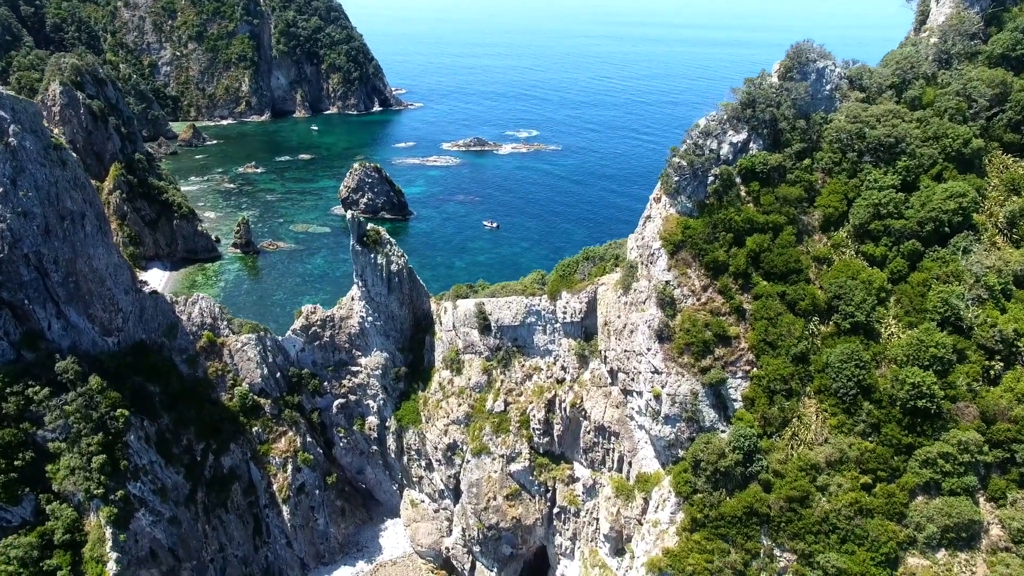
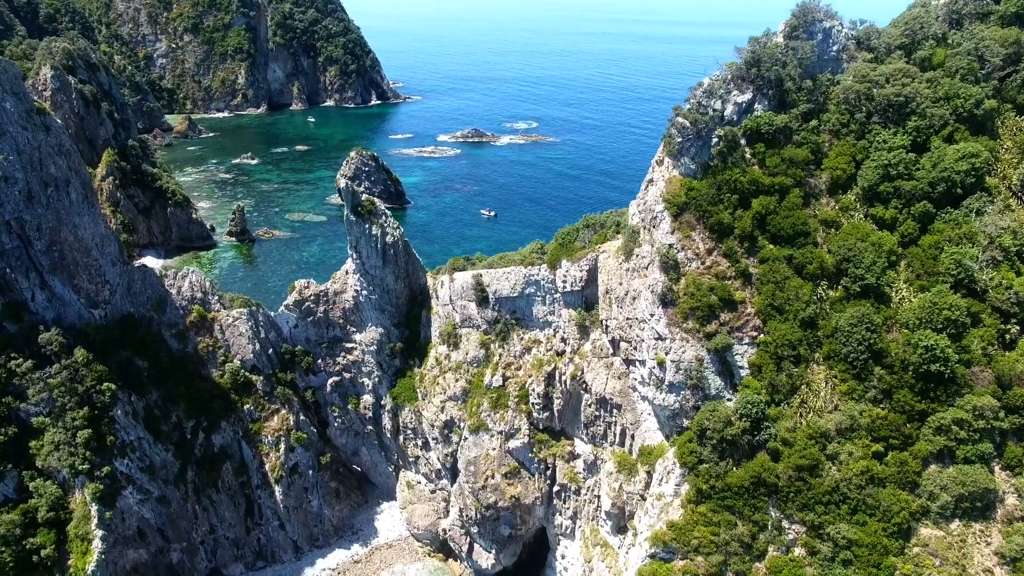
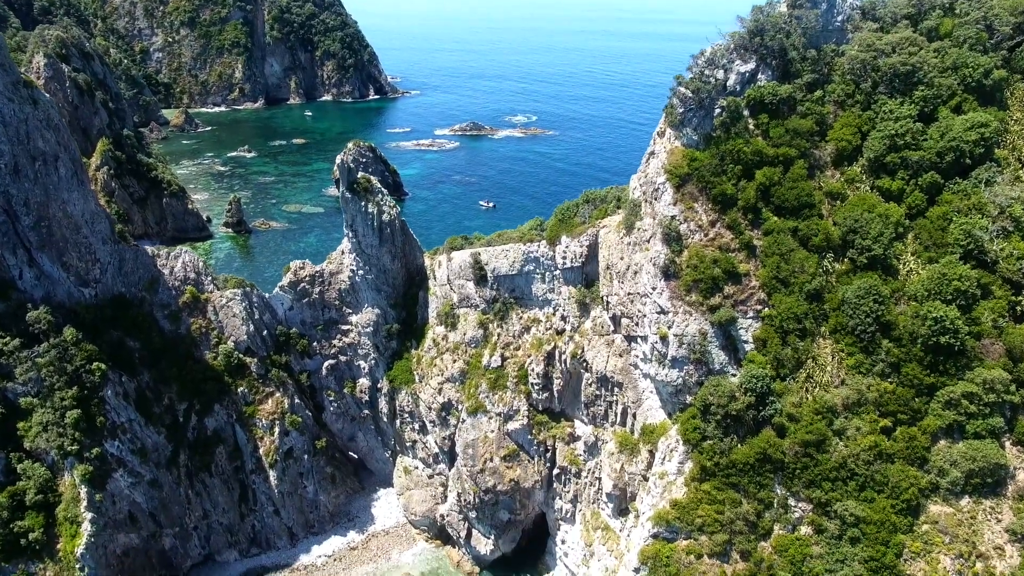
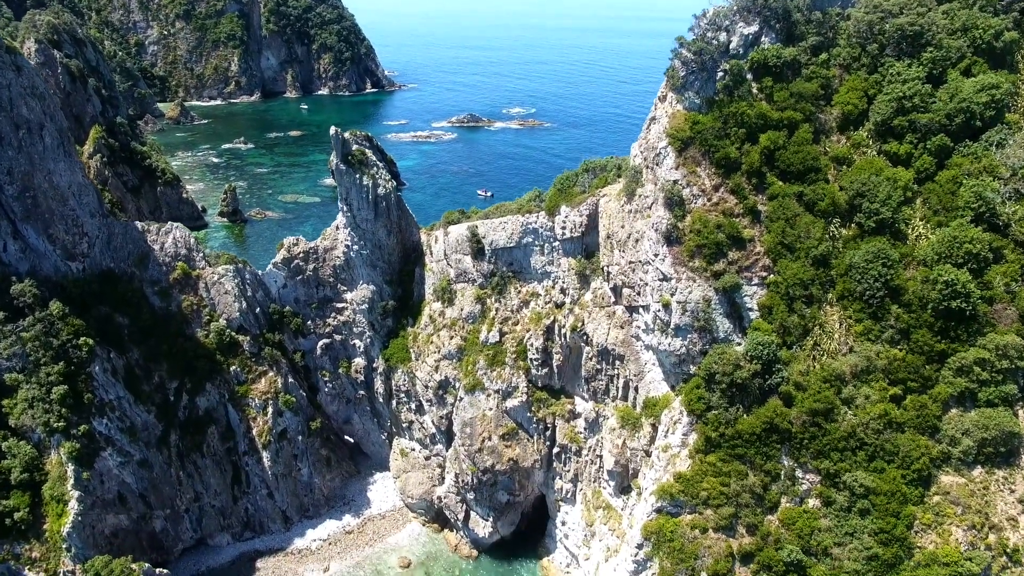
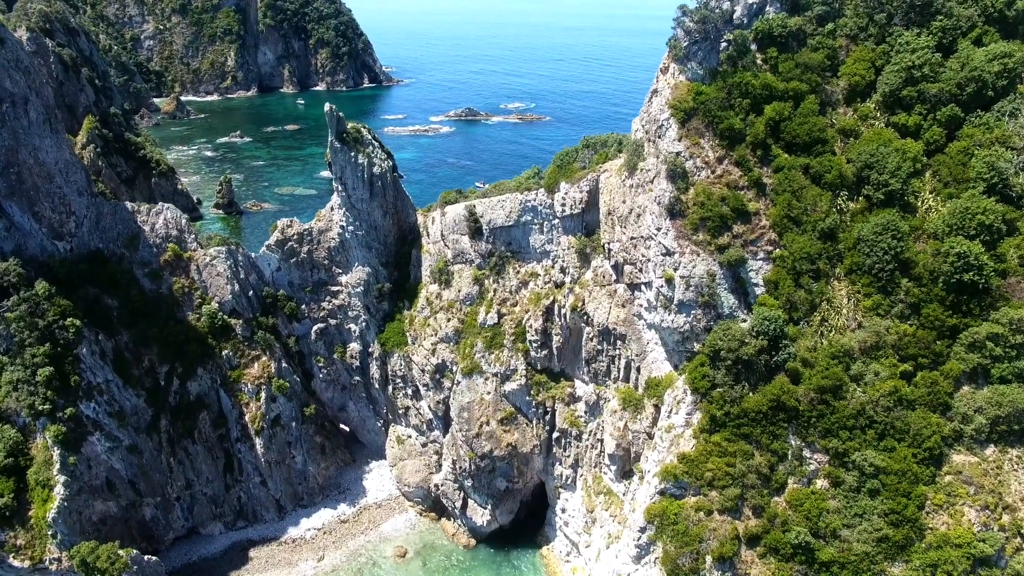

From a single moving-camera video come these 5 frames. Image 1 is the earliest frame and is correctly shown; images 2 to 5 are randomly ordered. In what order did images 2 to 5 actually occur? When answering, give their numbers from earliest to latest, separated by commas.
2, 3, 4, 5
